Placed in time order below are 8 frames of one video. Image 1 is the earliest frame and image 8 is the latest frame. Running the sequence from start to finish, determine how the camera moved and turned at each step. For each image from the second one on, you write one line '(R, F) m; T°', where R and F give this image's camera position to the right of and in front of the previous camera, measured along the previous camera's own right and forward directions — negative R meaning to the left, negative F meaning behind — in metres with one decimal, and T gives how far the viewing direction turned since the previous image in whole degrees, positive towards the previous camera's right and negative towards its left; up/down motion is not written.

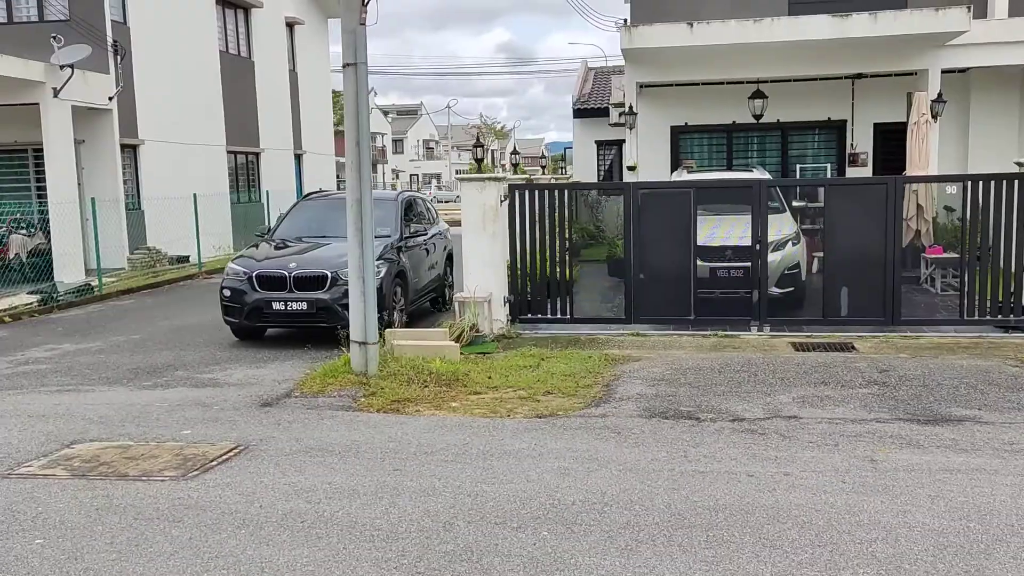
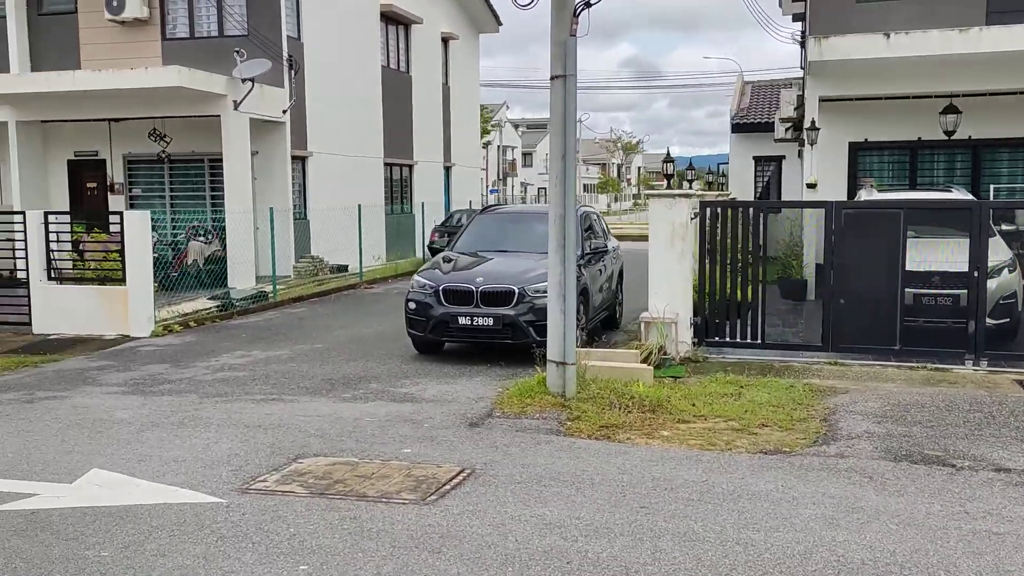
(-0.9, +0.3) m; -8°
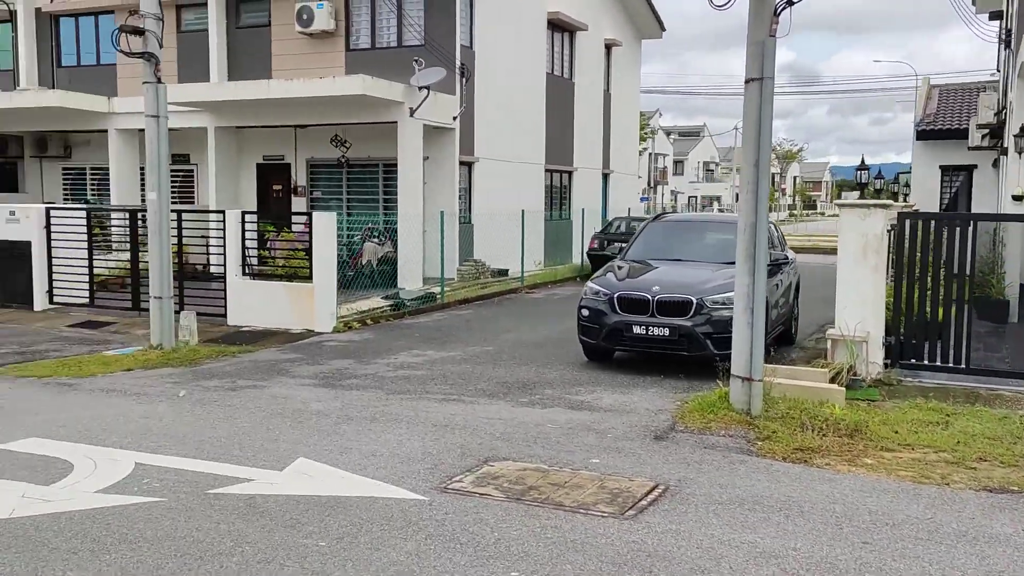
(-0.4, +0.1) m; -9°
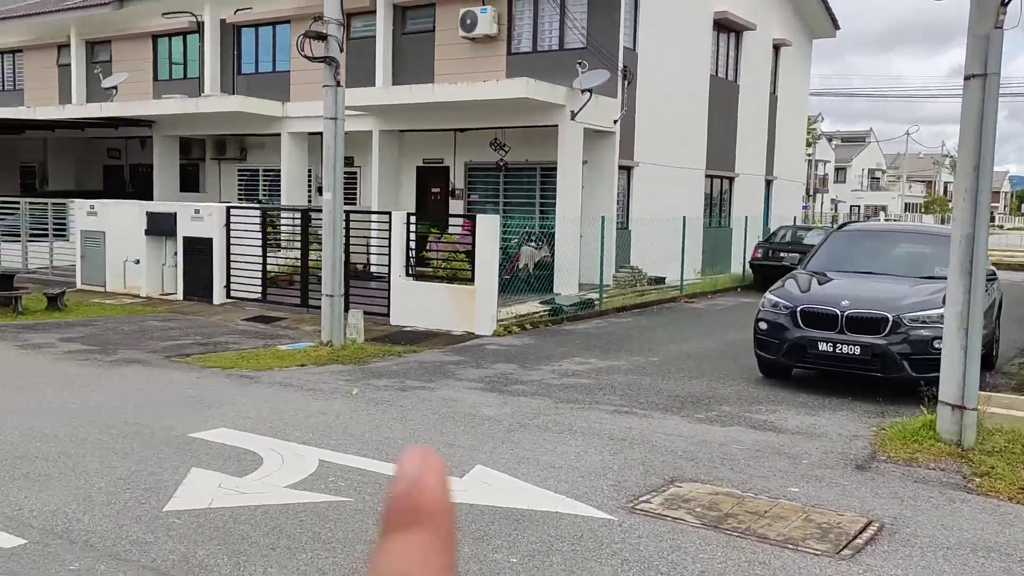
(-0.4, +0.3) m; -9°
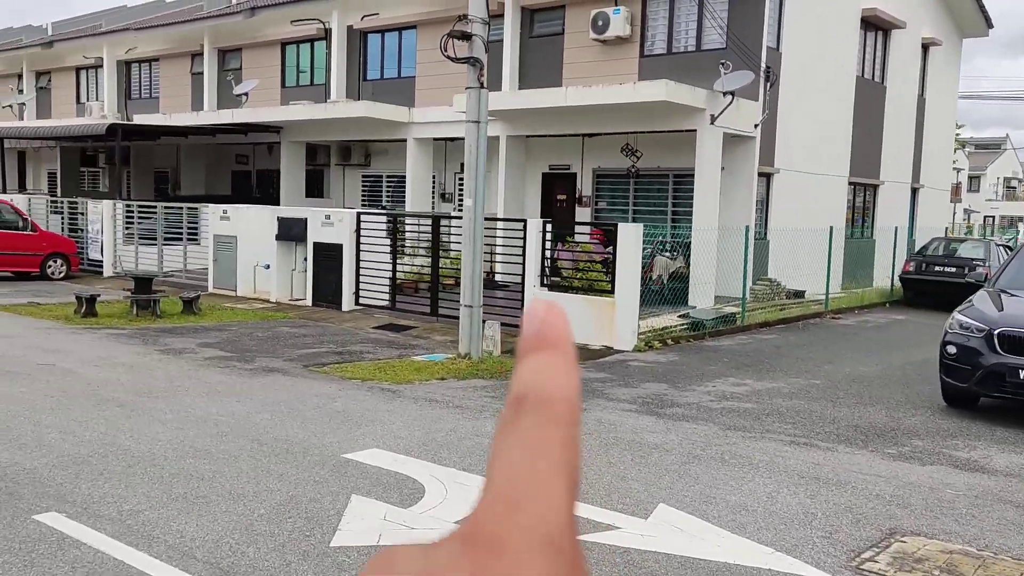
(-0.5, +0.6) m; -7°
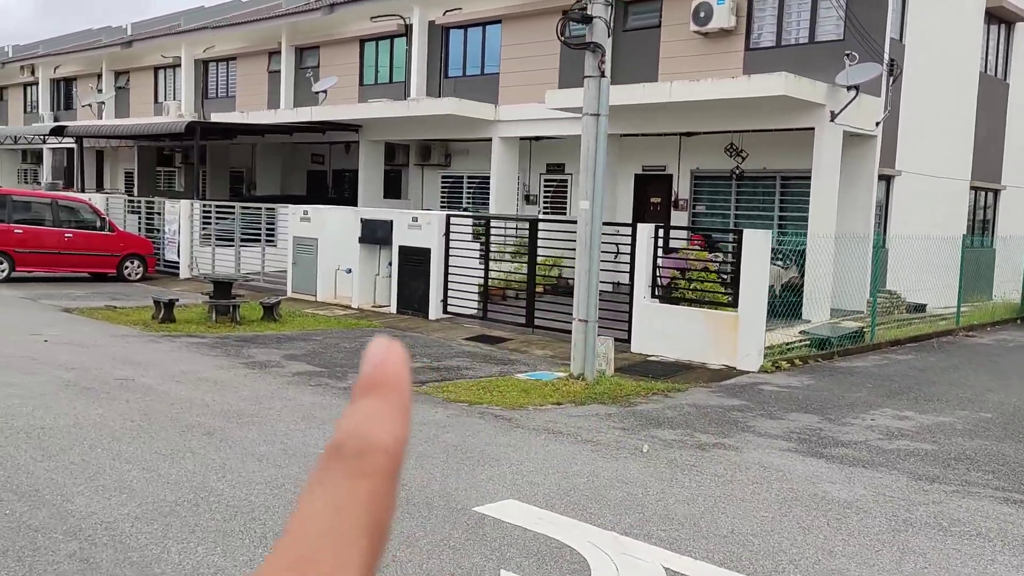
(-0.6, +1.0) m; -4°
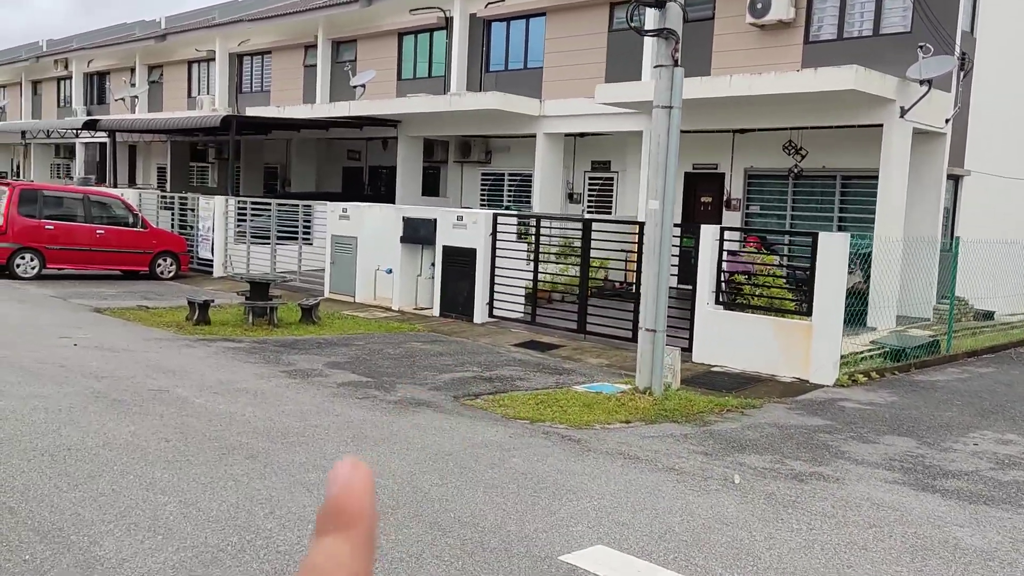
(-0.3, +0.6) m; -2°
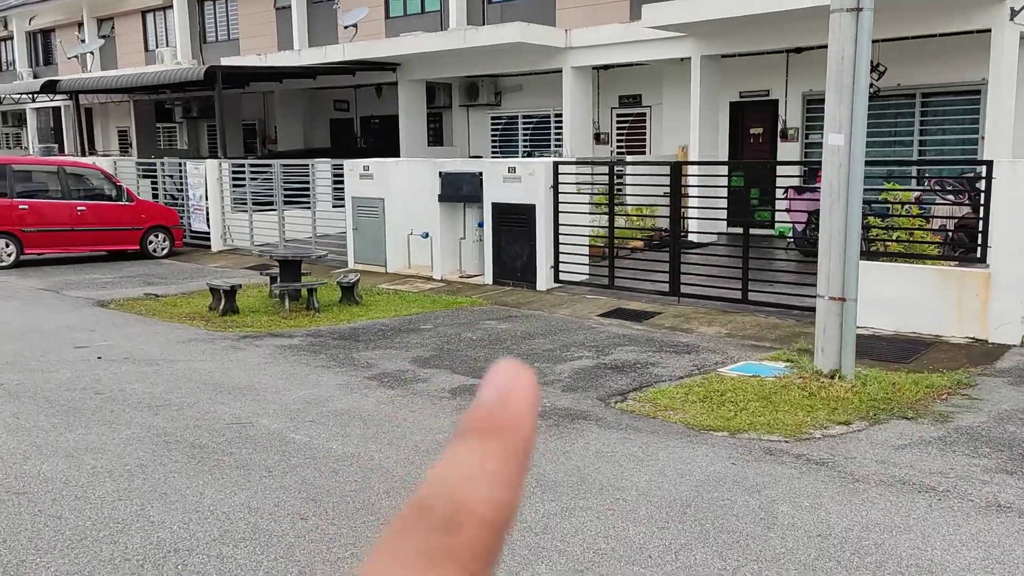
(-1.4, +1.8) m; +3°
